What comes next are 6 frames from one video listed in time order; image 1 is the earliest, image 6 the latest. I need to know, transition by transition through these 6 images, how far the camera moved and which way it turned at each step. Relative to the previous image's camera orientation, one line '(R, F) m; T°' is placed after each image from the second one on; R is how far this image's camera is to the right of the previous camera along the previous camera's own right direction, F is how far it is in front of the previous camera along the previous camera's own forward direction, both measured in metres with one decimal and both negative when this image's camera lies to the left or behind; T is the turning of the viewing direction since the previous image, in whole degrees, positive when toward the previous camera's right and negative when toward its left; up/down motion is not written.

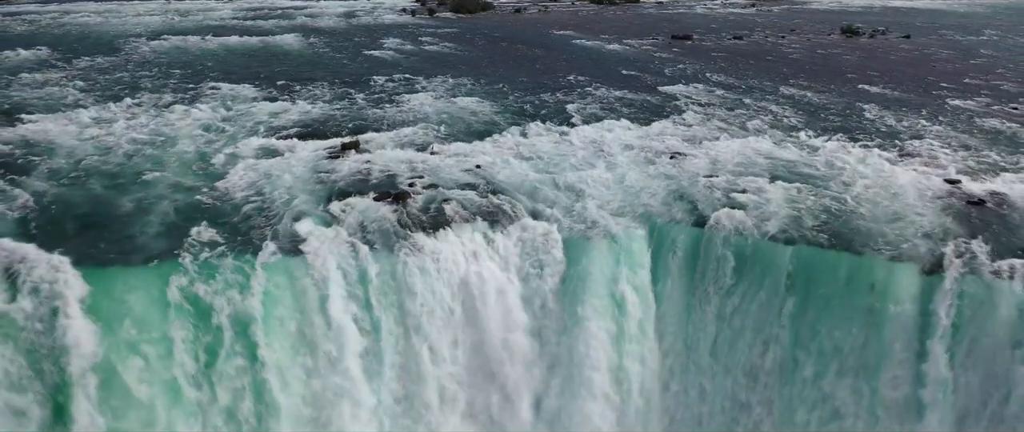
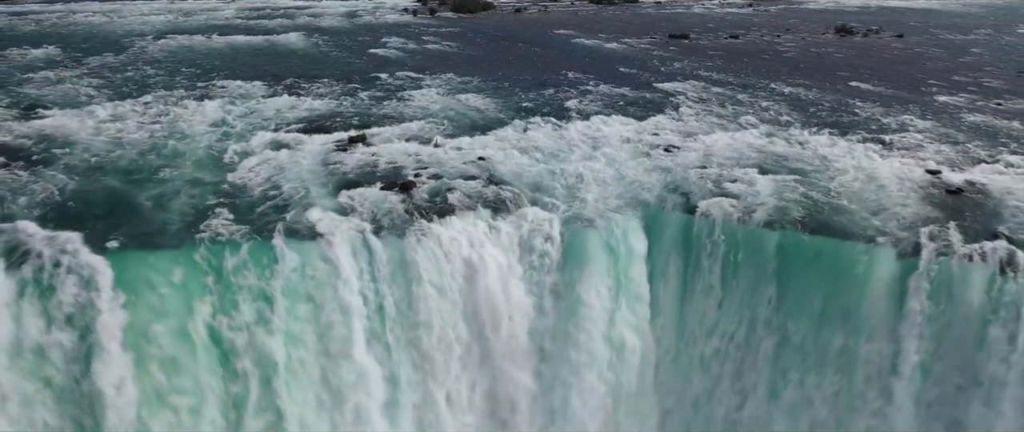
(0.0, -0.6) m; 0°
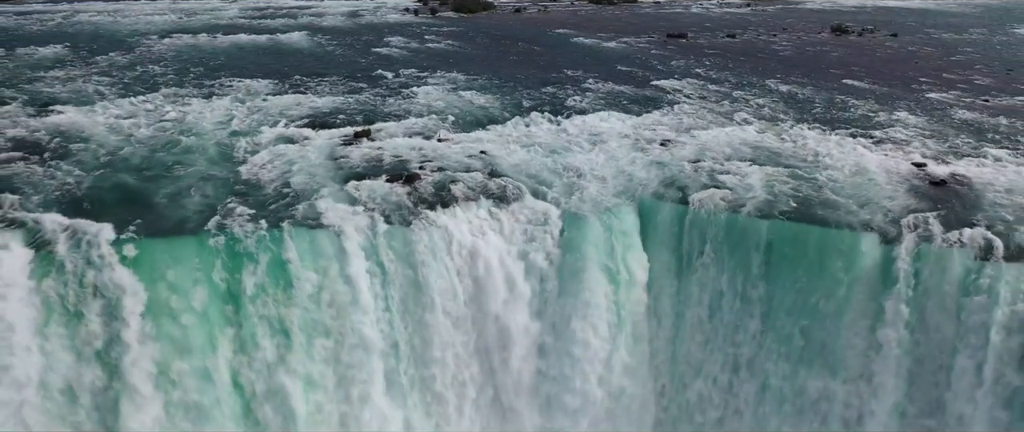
(0.0, -0.5) m; 0°
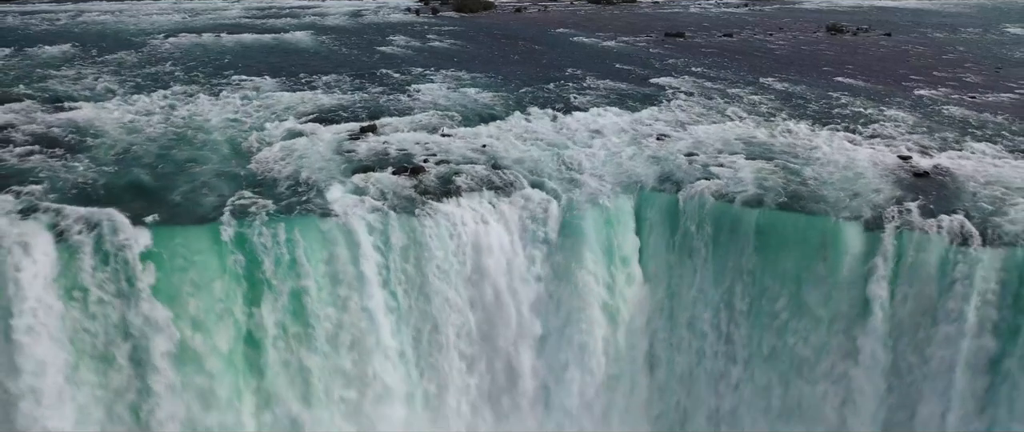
(0.0, -0.5) m; 0°
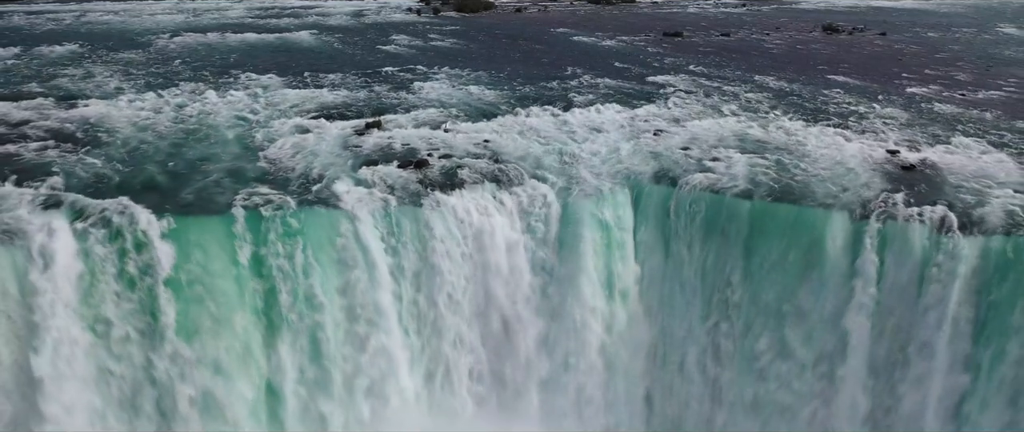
(0.0, -0.5) m; 0°
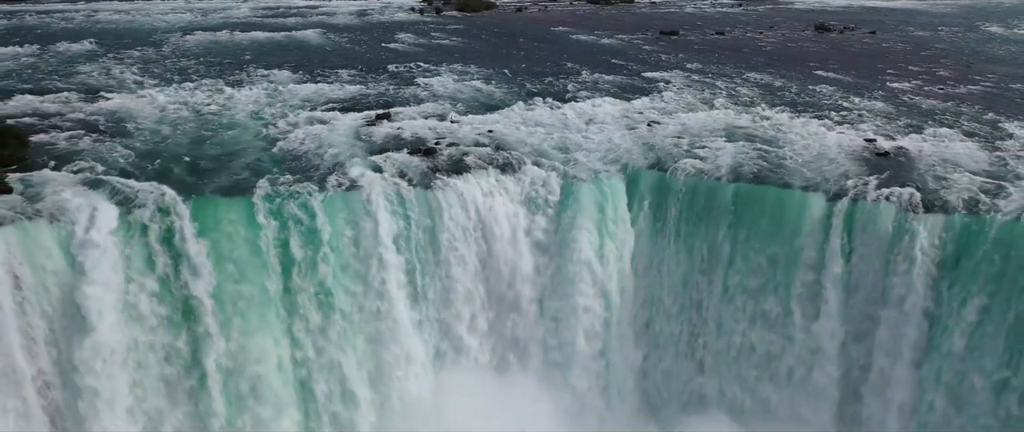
(0.0, -1.0) m; 0°
